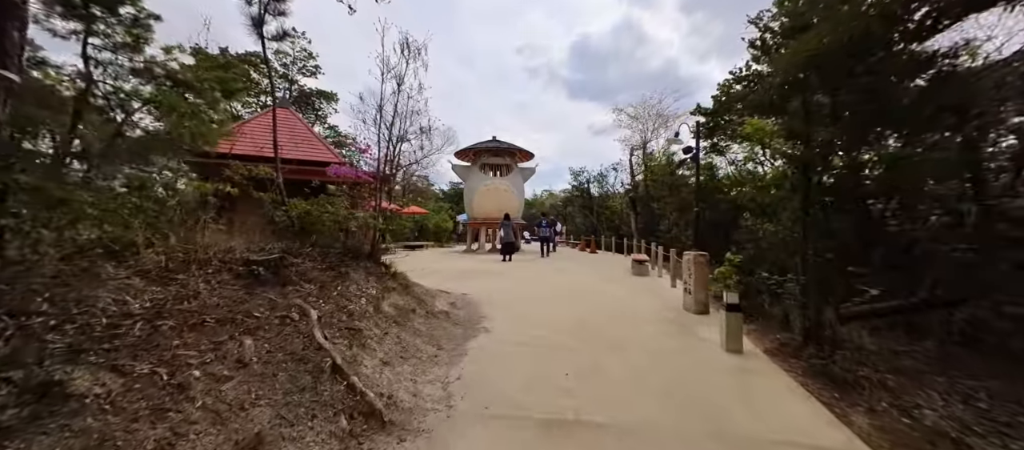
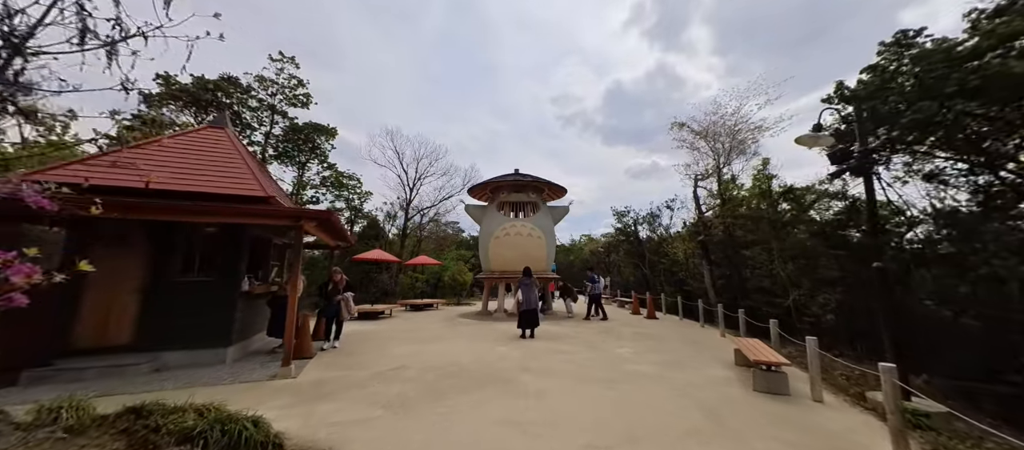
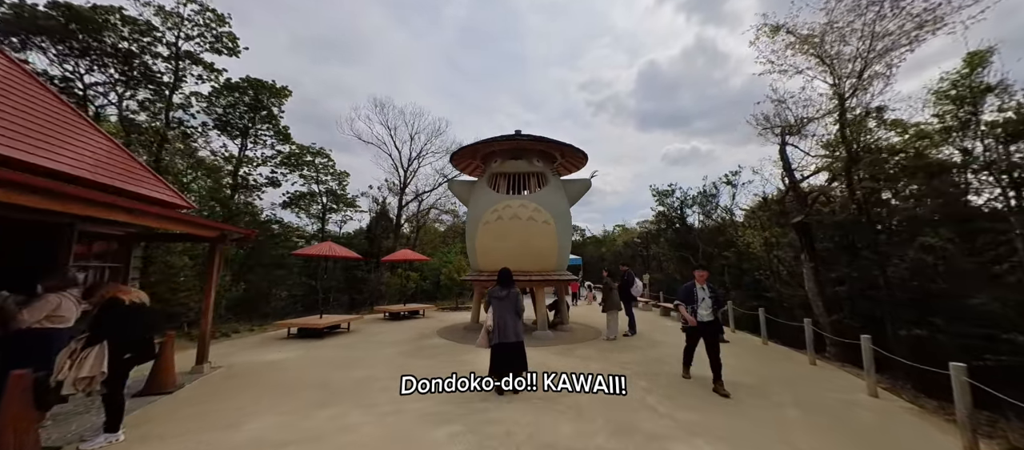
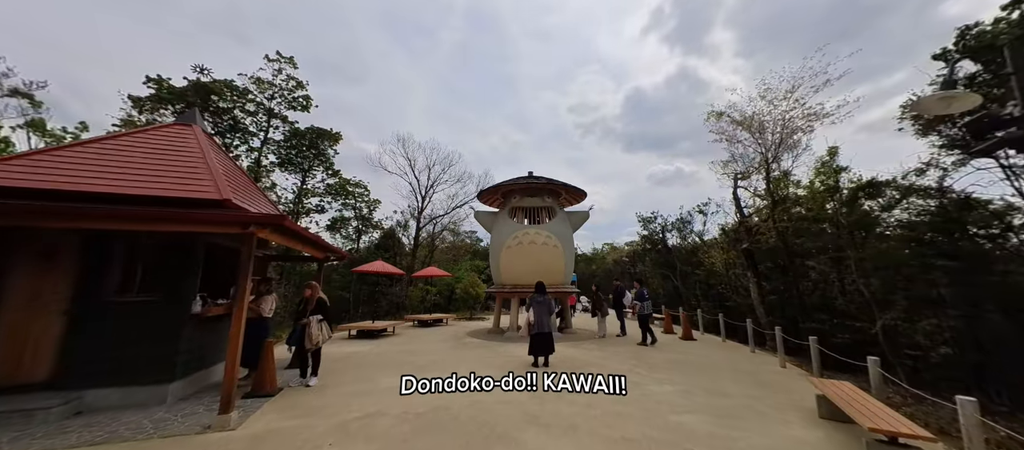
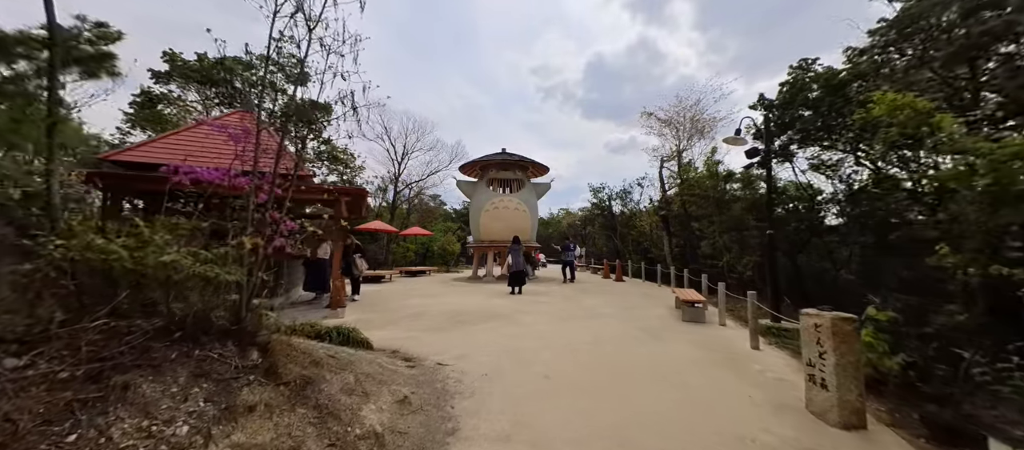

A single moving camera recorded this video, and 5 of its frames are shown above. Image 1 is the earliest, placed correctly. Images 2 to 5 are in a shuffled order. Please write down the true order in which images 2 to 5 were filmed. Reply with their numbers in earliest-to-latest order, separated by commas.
5, 2, 4, 3
